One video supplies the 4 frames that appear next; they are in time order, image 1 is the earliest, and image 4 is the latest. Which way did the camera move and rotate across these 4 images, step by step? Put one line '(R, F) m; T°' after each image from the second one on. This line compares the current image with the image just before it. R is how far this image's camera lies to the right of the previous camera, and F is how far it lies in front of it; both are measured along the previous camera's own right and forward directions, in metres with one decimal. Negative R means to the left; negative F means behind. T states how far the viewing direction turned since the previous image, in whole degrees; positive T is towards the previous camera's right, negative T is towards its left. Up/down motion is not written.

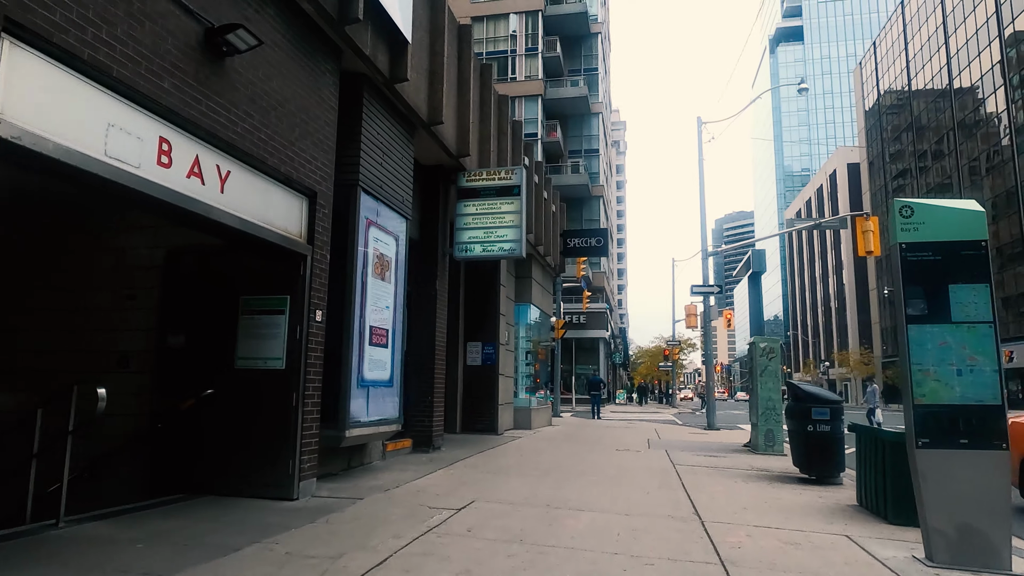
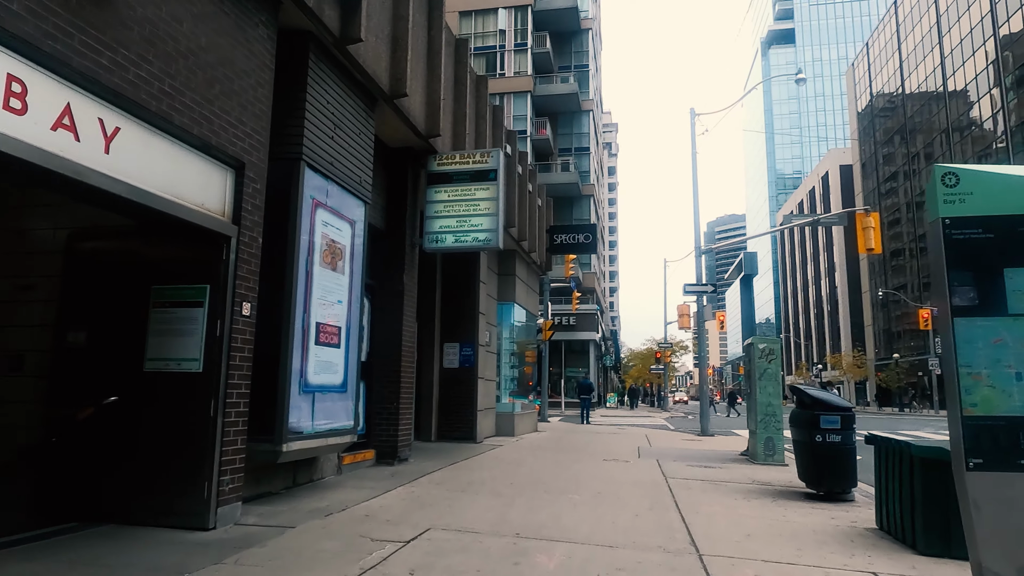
(+0.3, +1.1) m; +1°
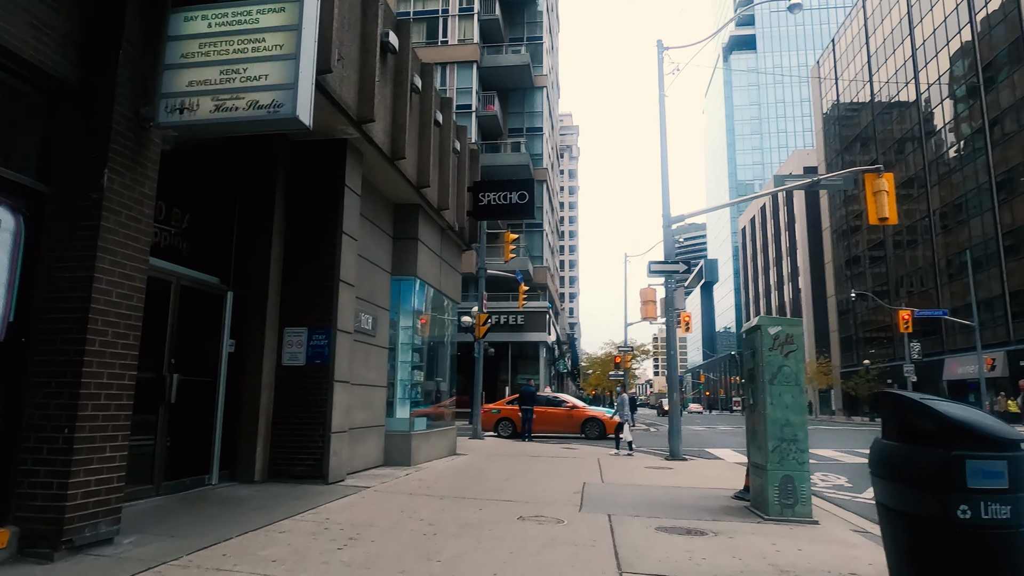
(+1.2, +5.0) m; +3°
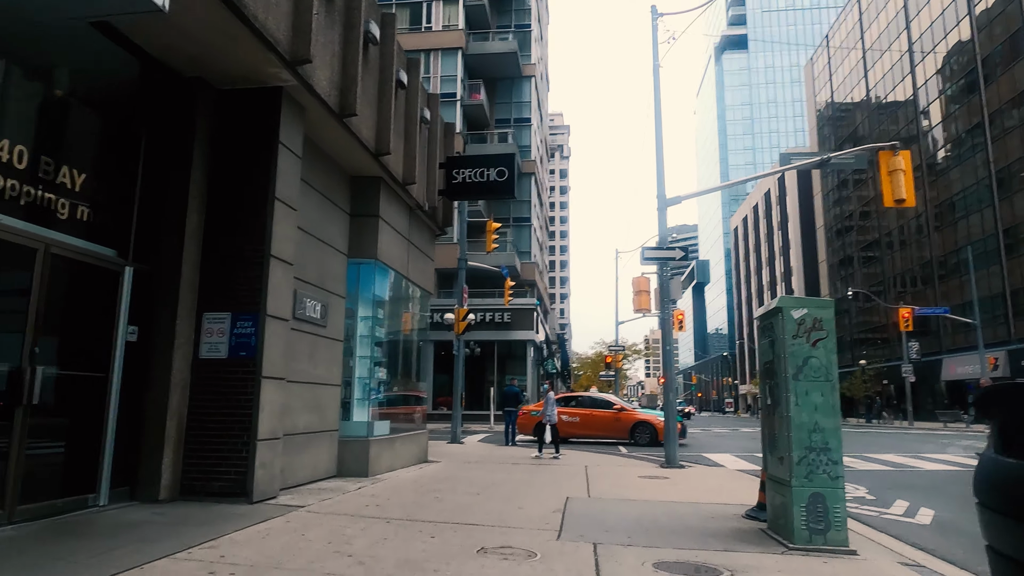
(+0.3, +1.6) m; +1°
